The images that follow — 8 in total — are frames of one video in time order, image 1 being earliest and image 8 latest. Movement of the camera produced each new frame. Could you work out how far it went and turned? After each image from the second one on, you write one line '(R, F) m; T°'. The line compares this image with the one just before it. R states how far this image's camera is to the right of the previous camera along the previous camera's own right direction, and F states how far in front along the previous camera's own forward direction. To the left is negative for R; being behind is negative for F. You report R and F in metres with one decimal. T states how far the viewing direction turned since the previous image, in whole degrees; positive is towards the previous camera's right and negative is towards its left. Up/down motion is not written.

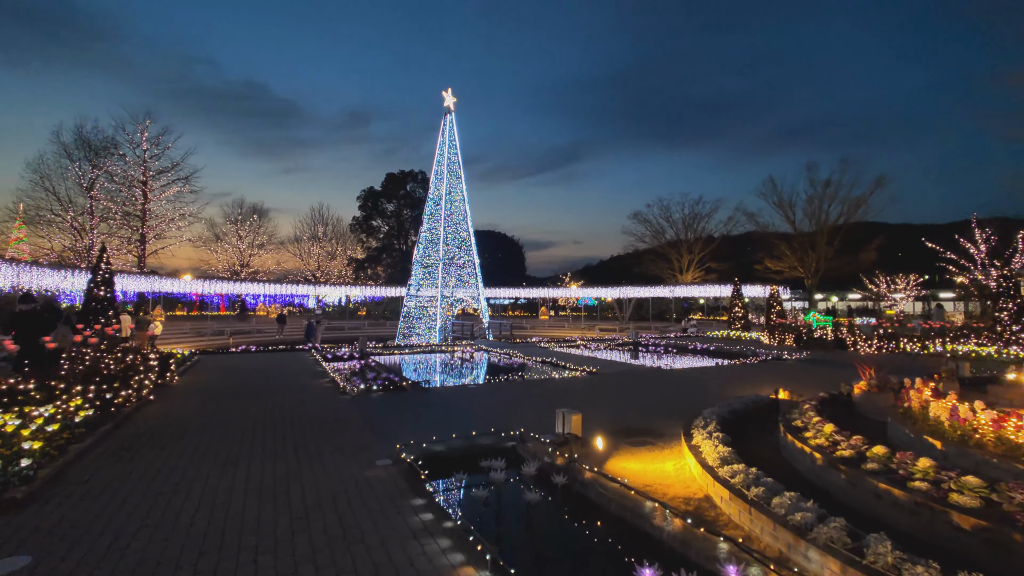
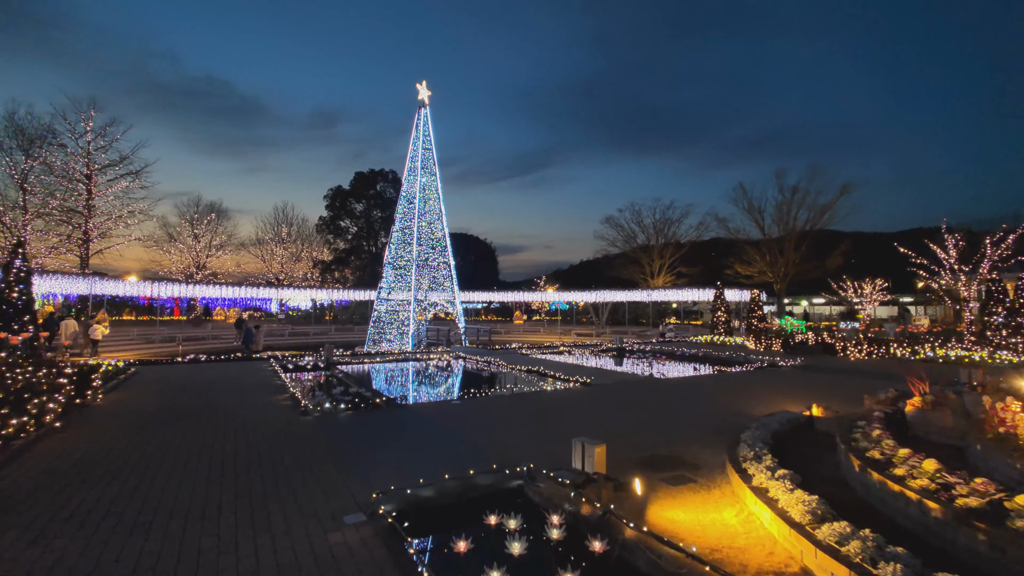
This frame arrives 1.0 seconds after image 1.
(-0.3, +1.1) m; +3°
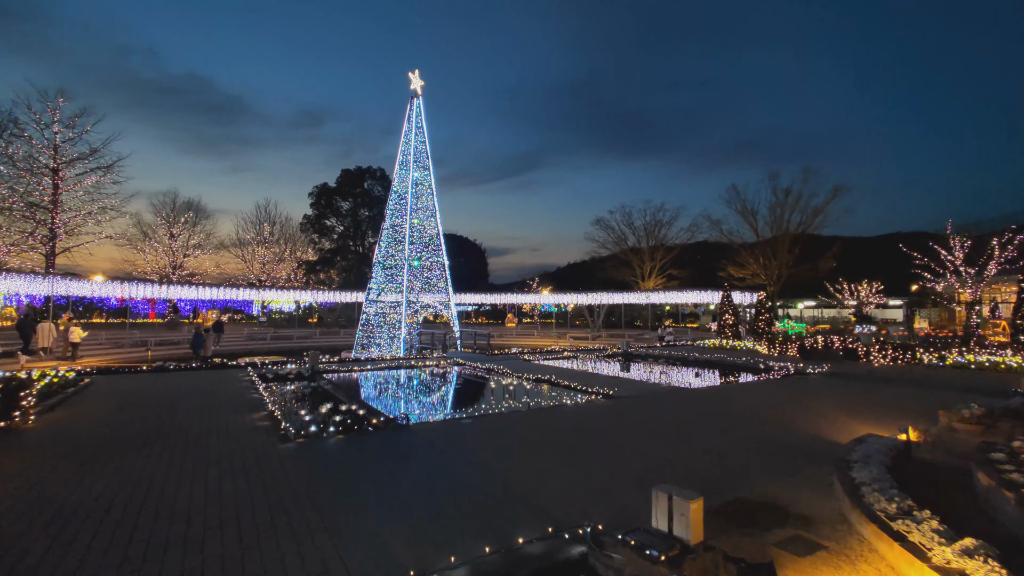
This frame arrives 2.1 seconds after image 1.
(-0.5, +1.2) m; +2°
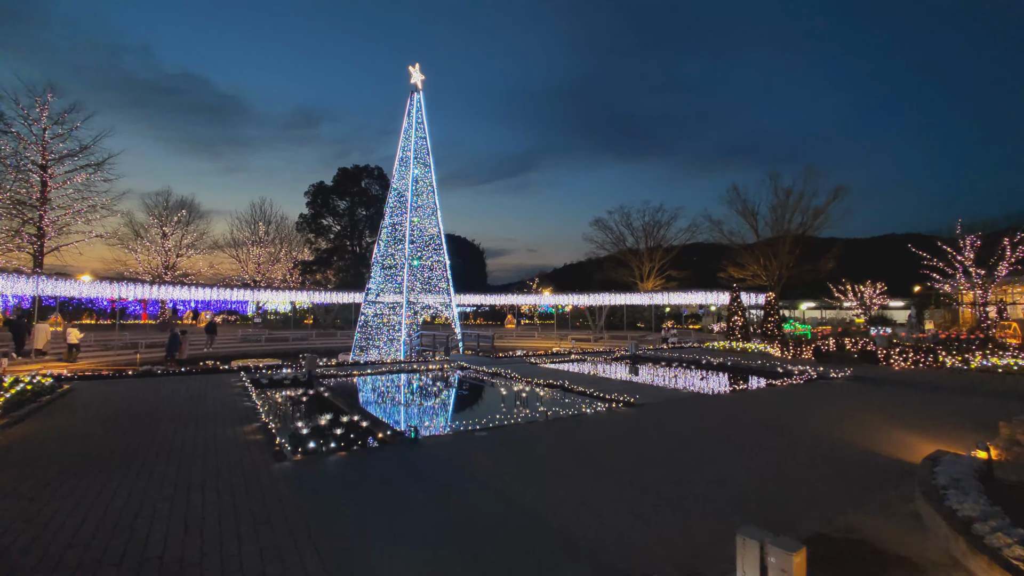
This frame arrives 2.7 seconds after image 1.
(-0.3, +0.6) m; 0°
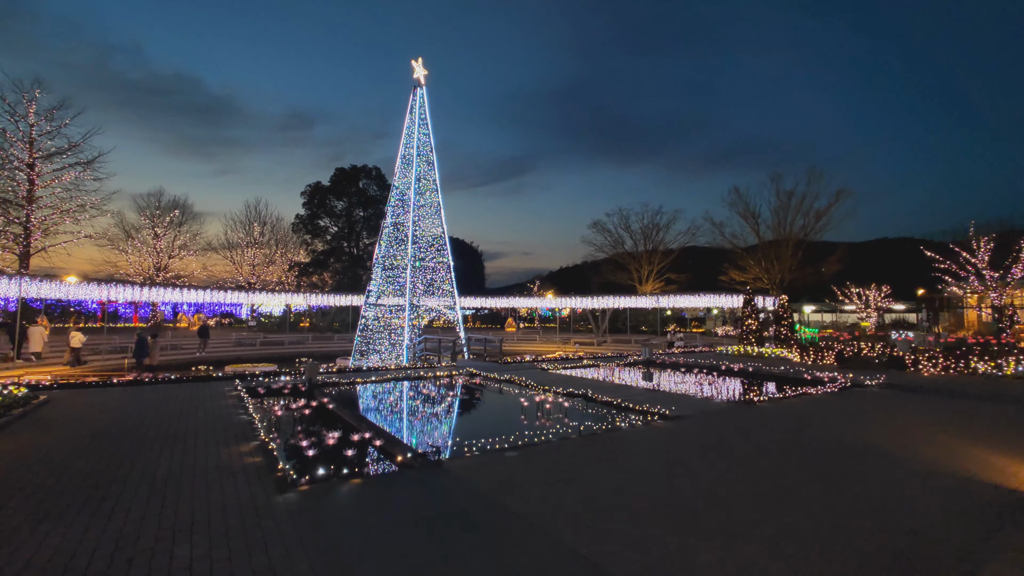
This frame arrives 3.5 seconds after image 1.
(-0.4, +0.7) m; +1°
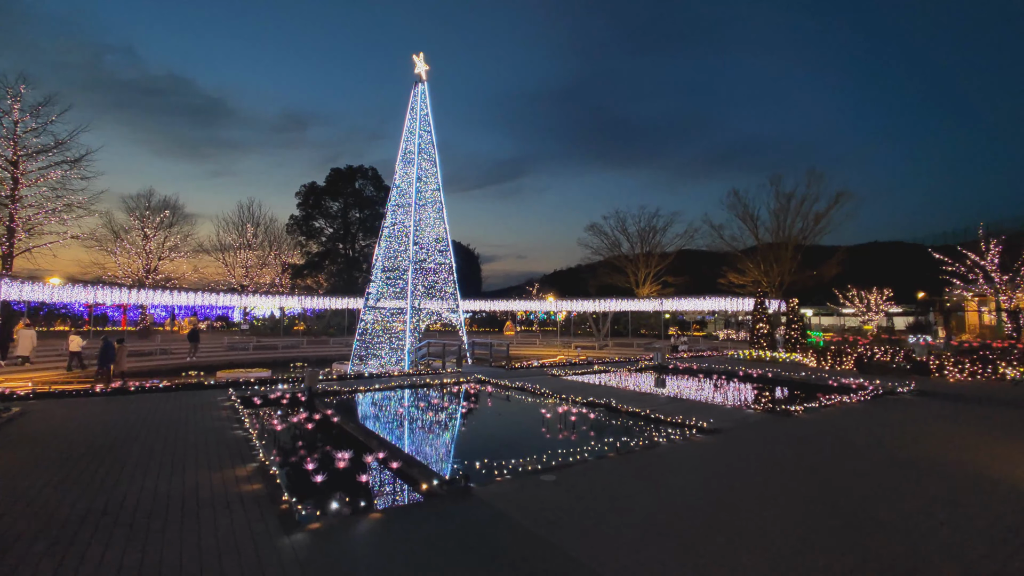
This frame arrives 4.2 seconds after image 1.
(-0.4, +0.7) m; +1°
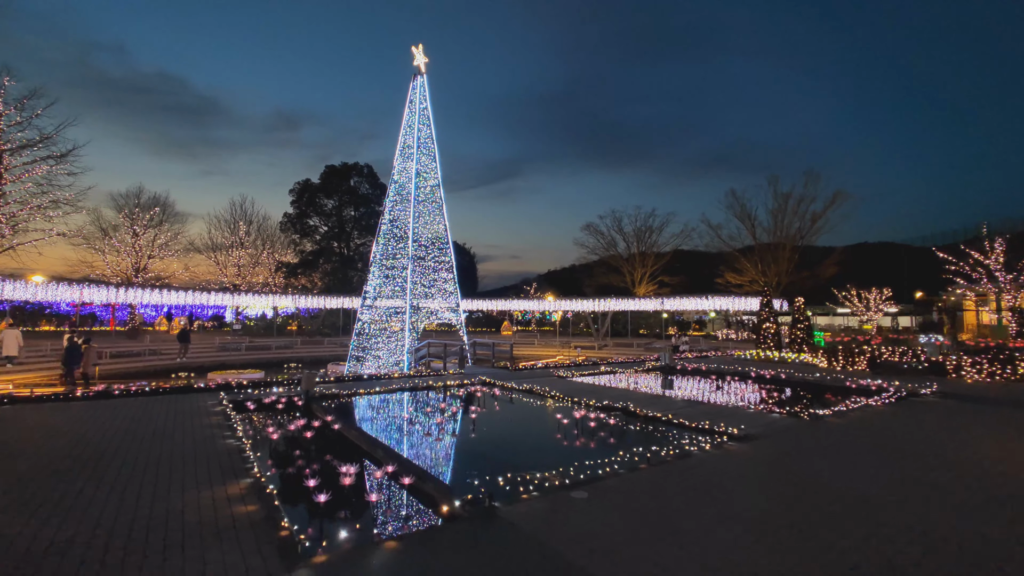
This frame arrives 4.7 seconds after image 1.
(-0.3, +0.5) m; +1°
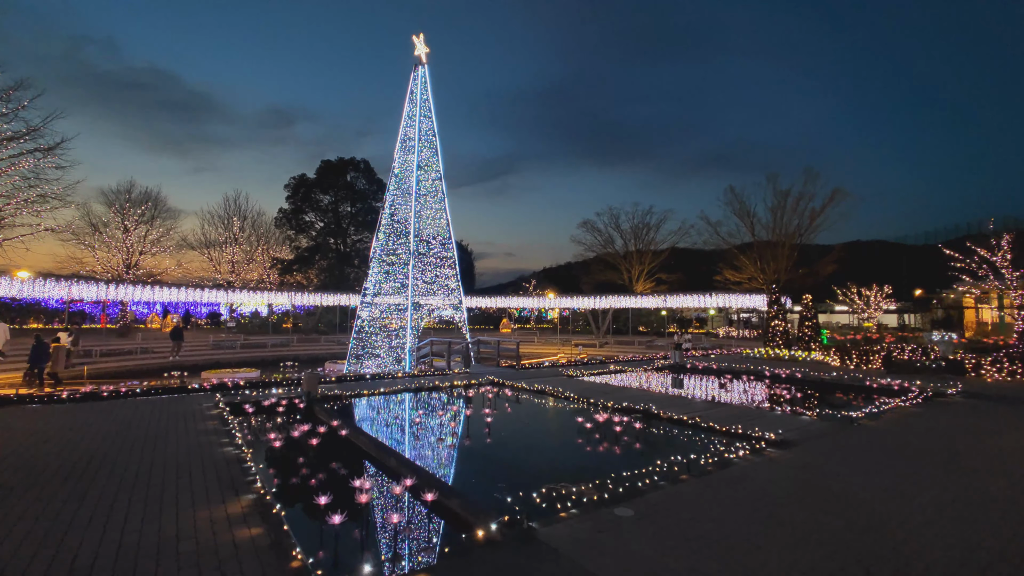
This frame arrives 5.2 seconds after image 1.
(-0.3, +0.5) m; +1°
